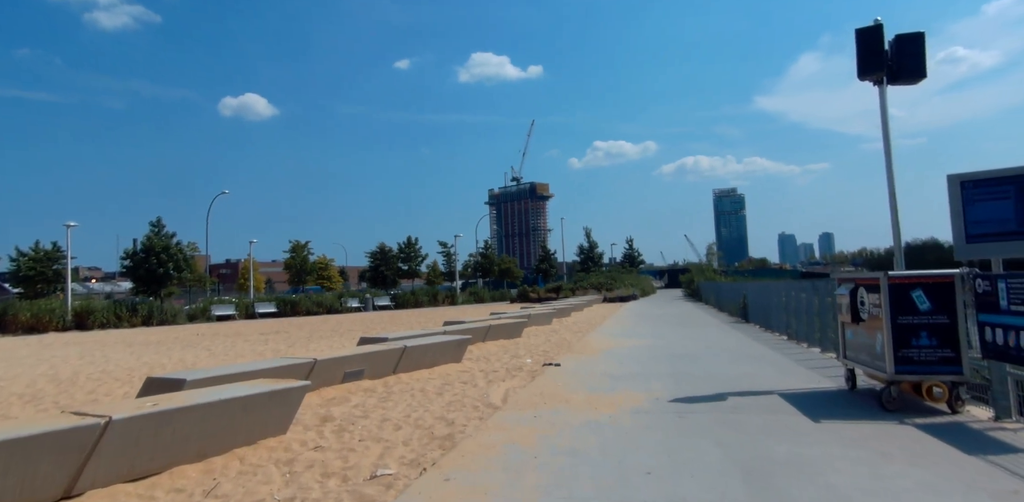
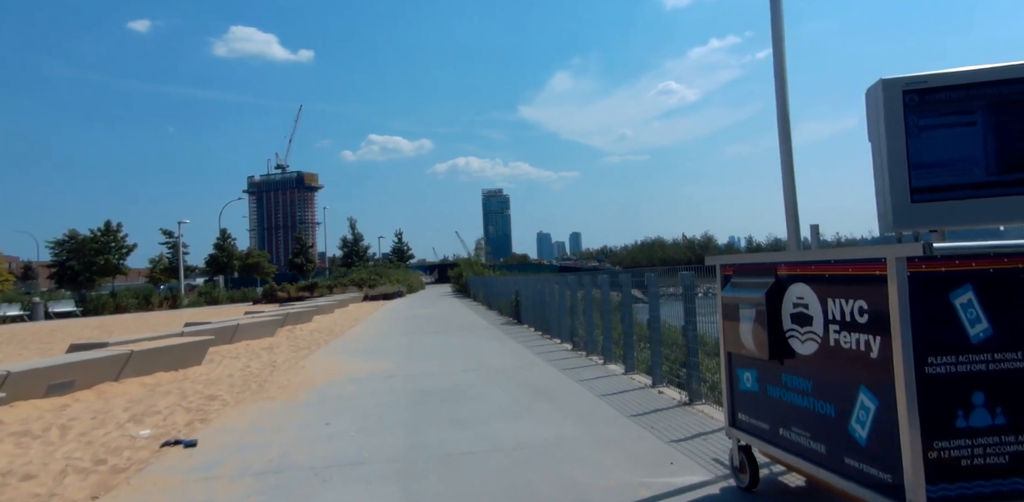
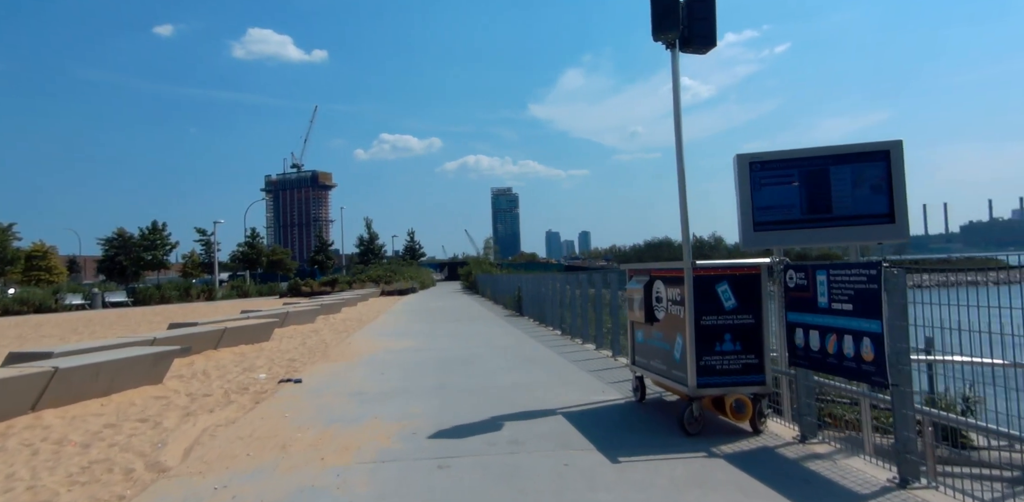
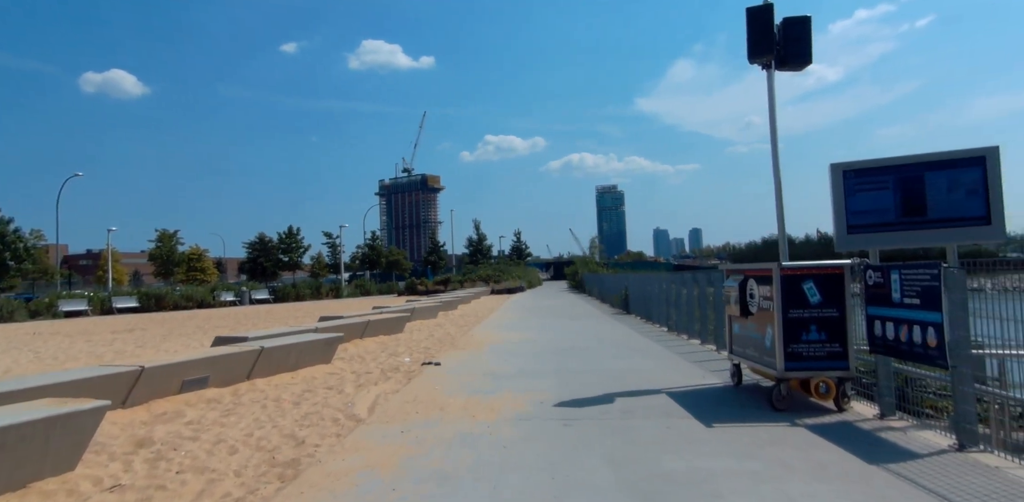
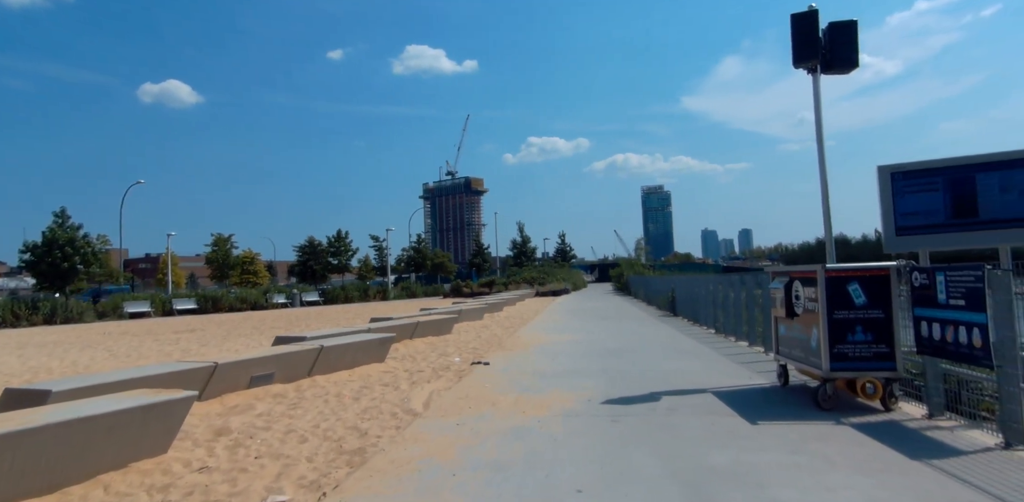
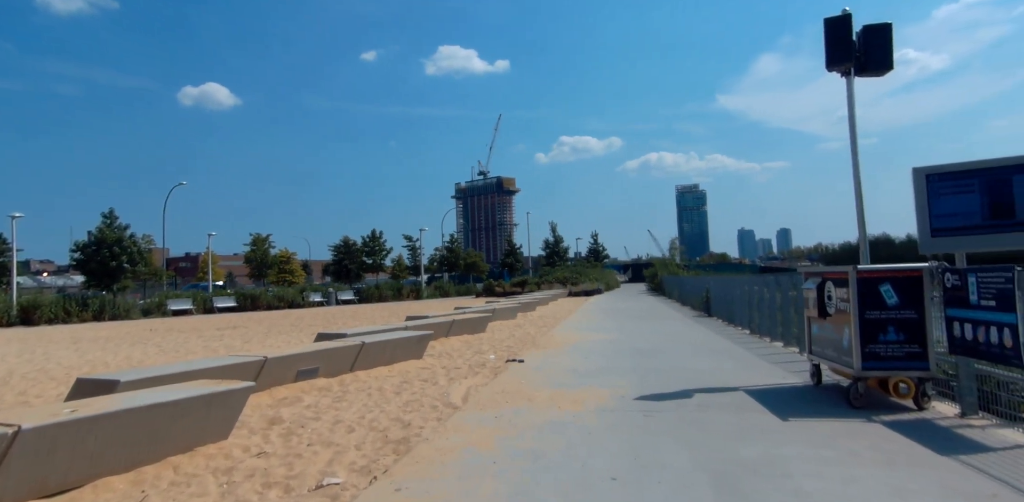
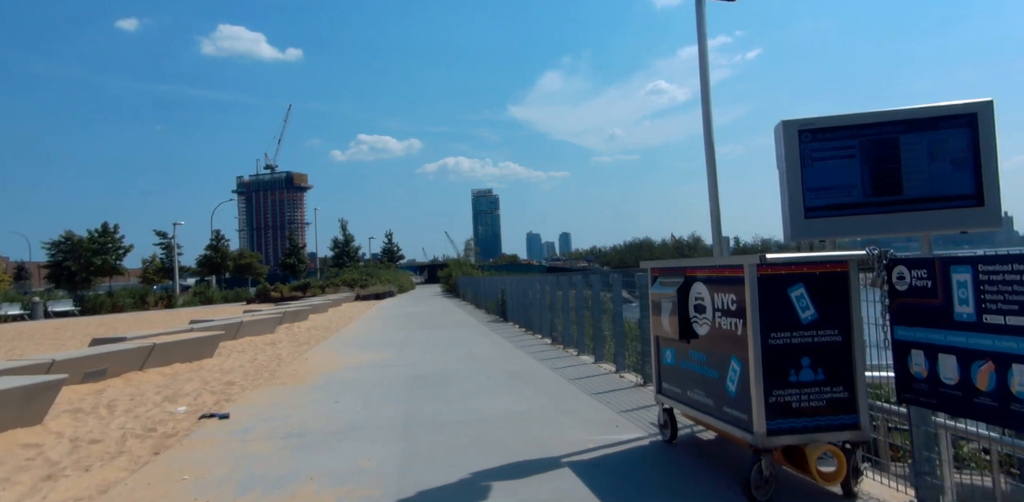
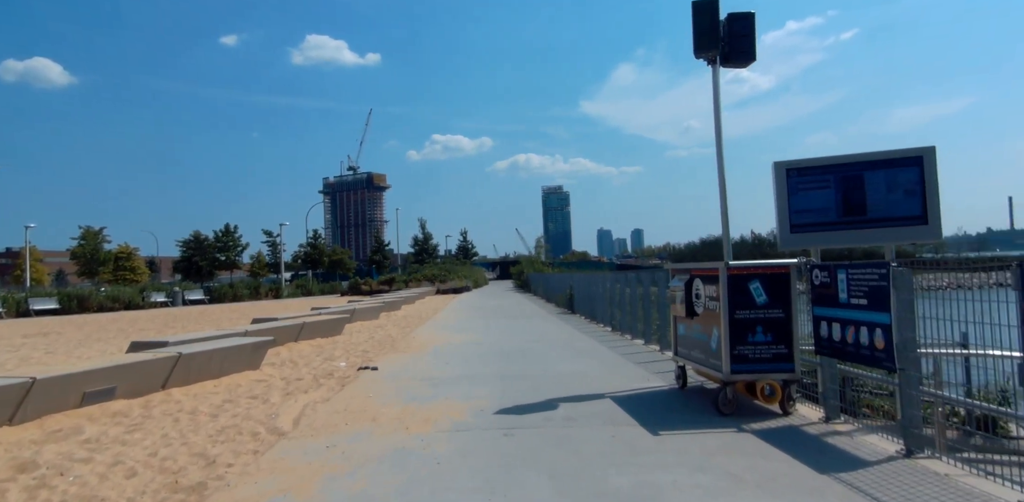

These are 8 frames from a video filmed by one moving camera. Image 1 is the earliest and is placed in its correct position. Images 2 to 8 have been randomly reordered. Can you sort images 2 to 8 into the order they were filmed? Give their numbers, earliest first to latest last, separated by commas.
6, 5, 4, 8, 3, 7, 2
